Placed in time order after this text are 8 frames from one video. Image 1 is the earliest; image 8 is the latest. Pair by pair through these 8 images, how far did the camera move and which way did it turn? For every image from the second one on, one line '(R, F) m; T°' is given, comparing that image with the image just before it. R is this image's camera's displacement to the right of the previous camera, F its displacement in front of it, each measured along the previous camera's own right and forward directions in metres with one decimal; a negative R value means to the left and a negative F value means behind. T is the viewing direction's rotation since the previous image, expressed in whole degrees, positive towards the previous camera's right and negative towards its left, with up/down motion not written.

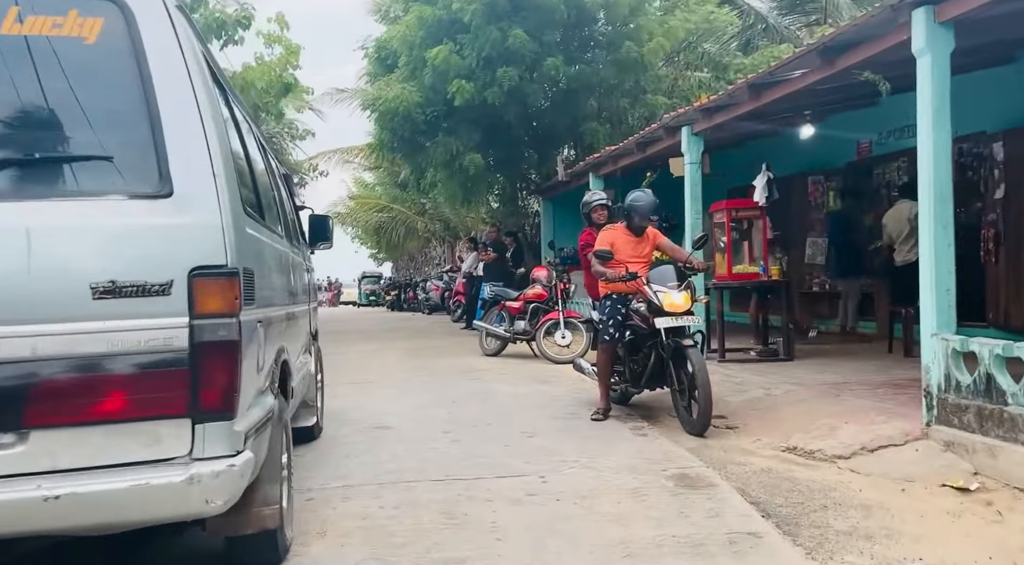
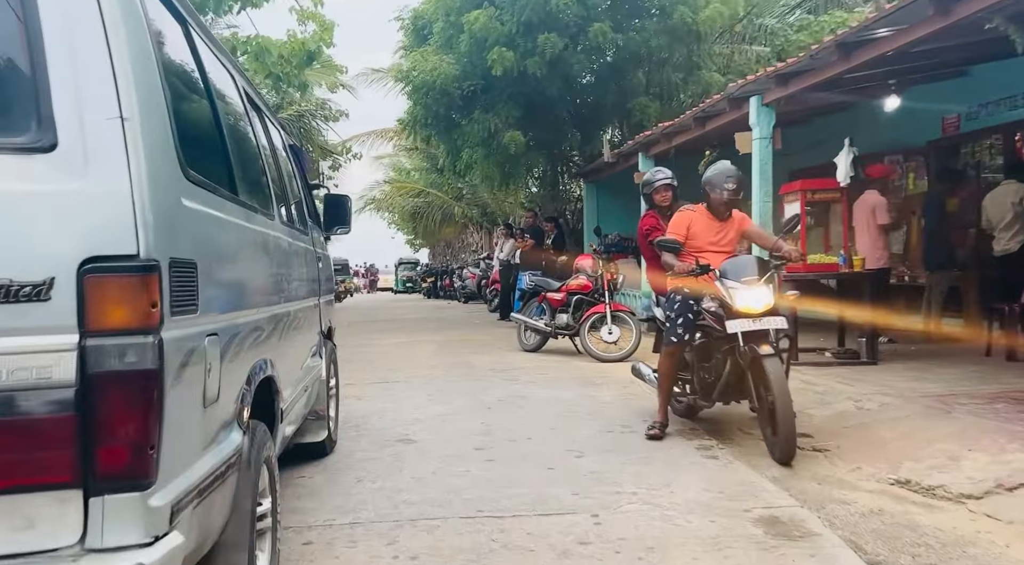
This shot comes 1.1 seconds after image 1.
(-0.1, +1.0) m; -3°
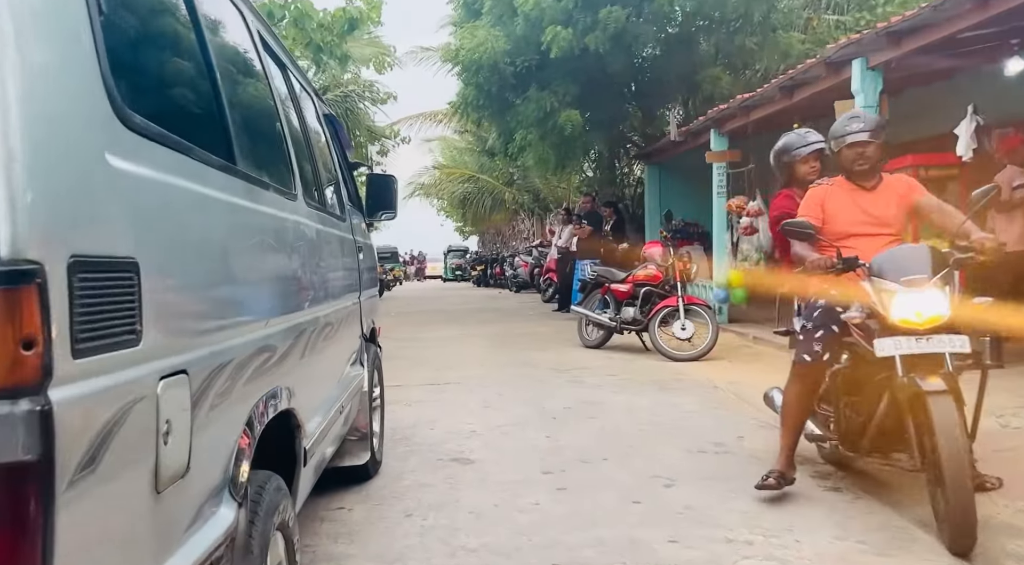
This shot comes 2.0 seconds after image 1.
(-0.1, +0.8) m; -3°
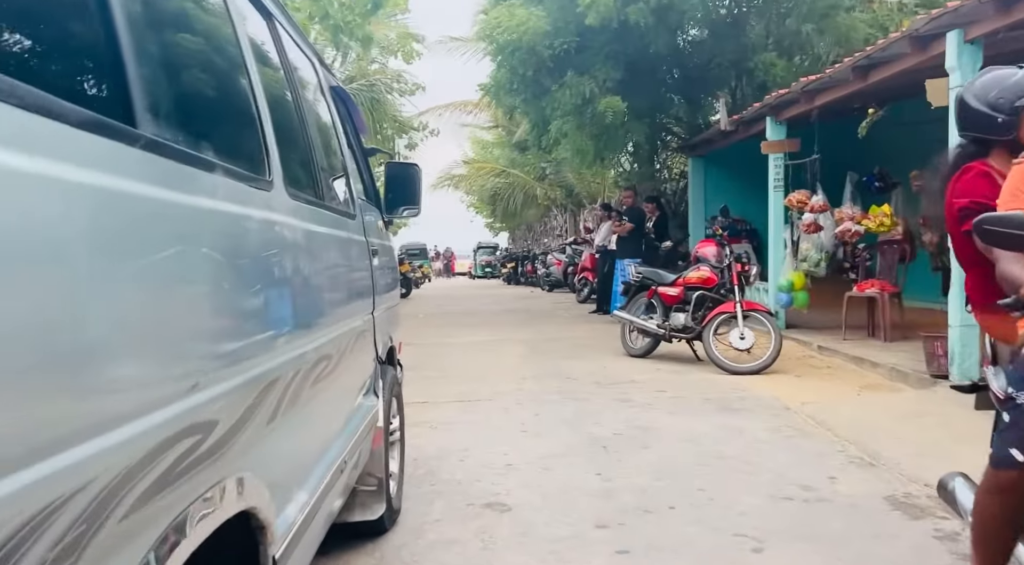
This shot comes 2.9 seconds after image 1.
(-0.1, +0.8) m; -2°
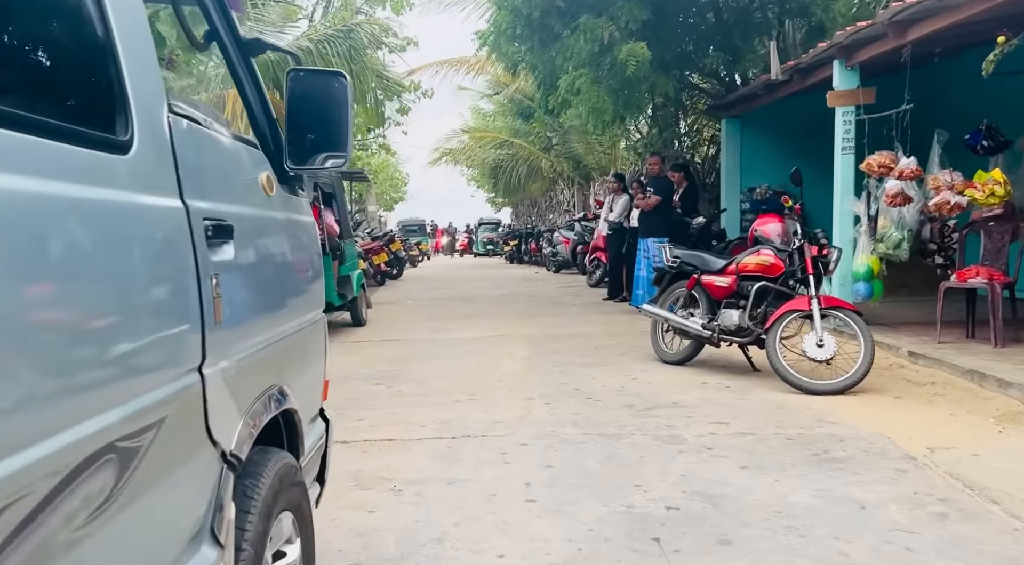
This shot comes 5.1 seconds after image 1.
(0.0, +1.9) m; 0°
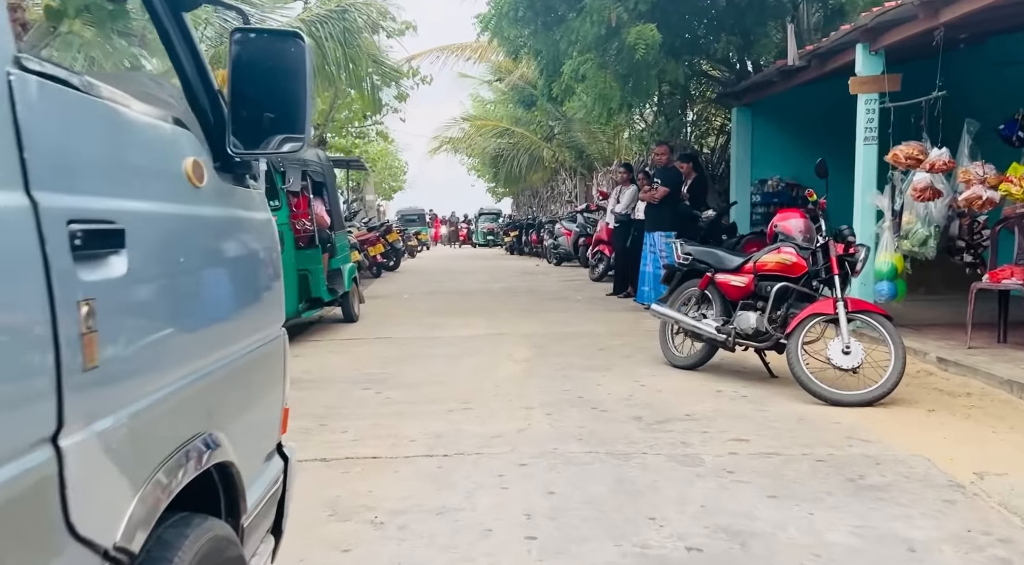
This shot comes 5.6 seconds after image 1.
(0.0, +0.5) m; 0°
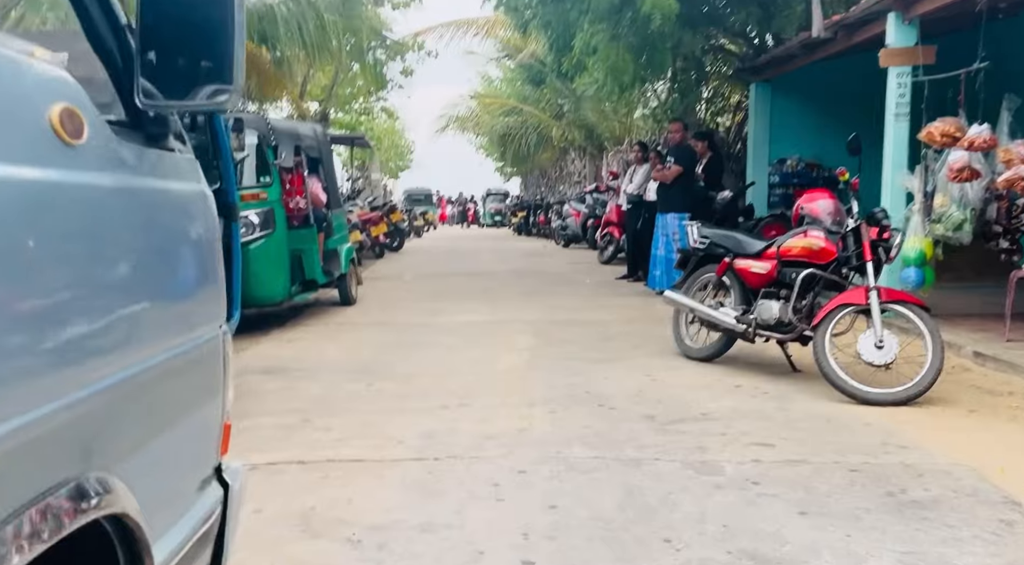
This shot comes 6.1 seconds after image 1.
(0.0, +0.4) m; -1°
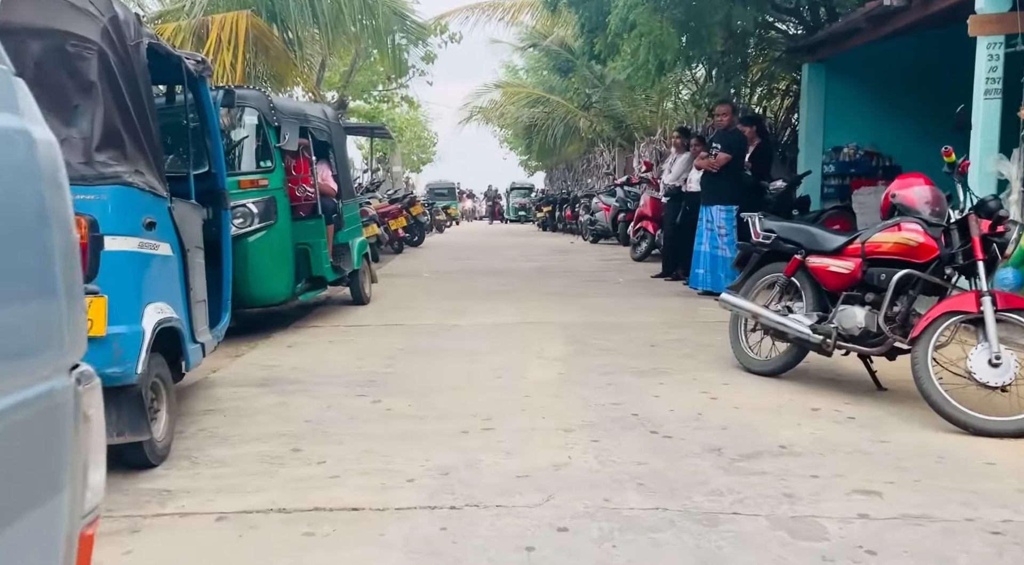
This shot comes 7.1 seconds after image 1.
(-0.1, +0.8) m; -2°
